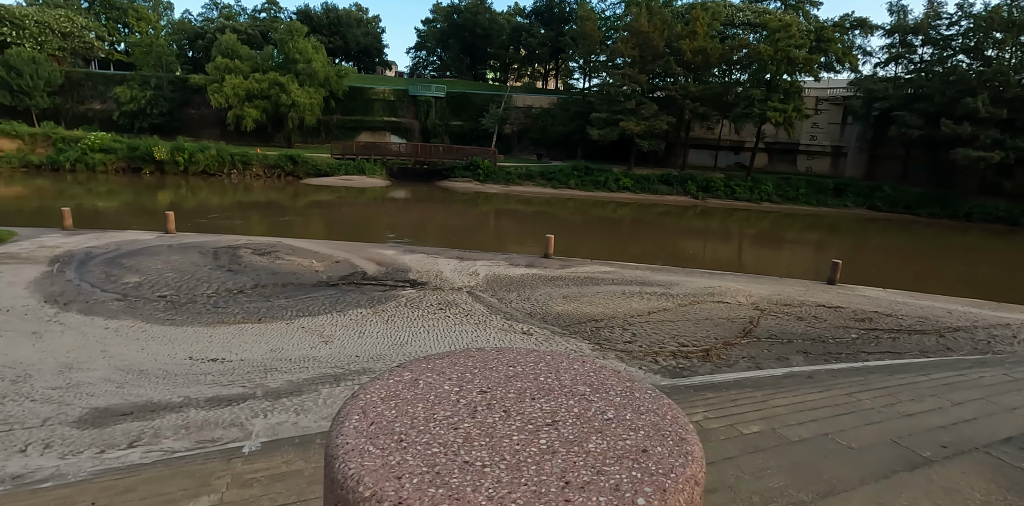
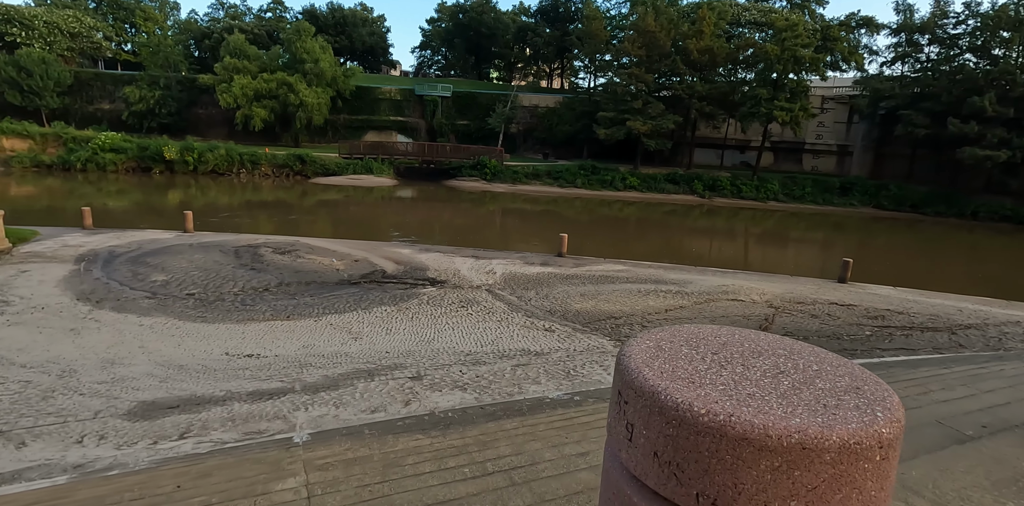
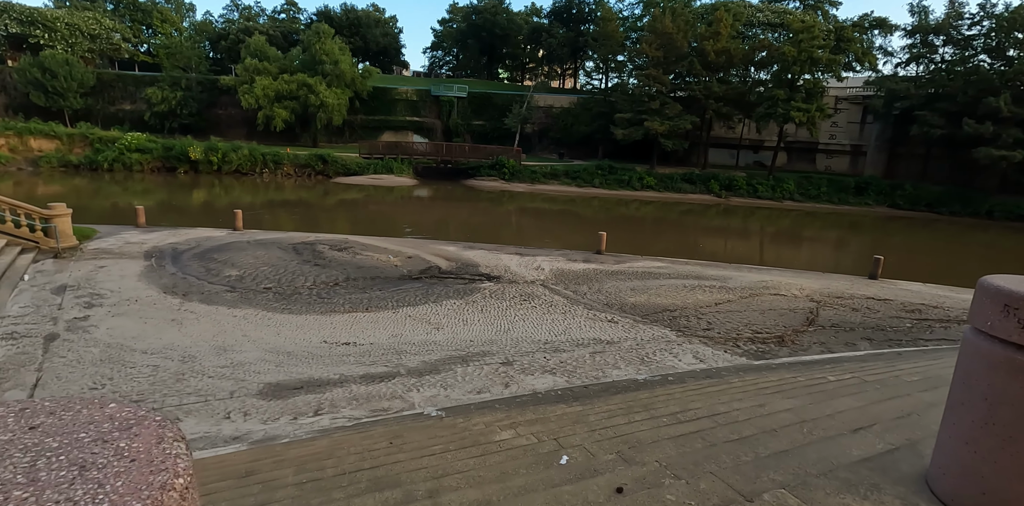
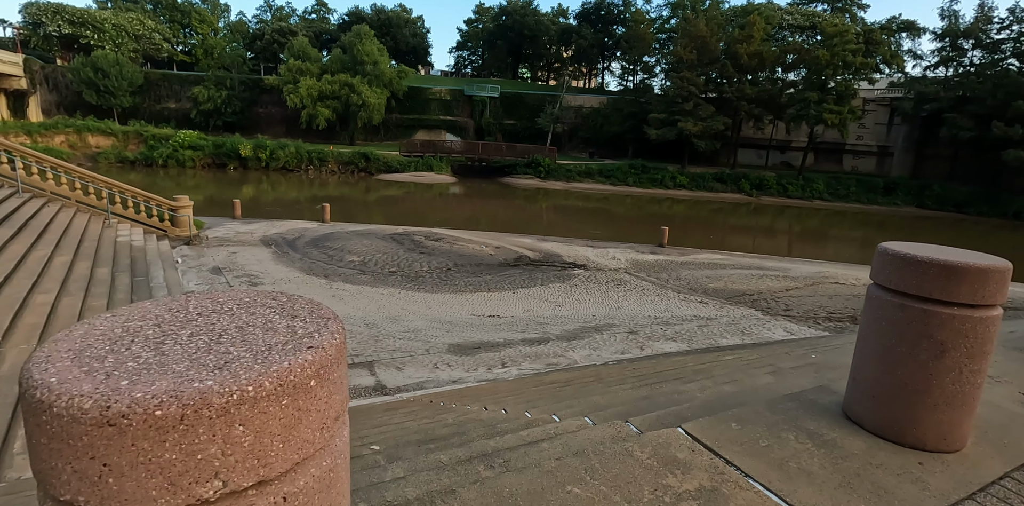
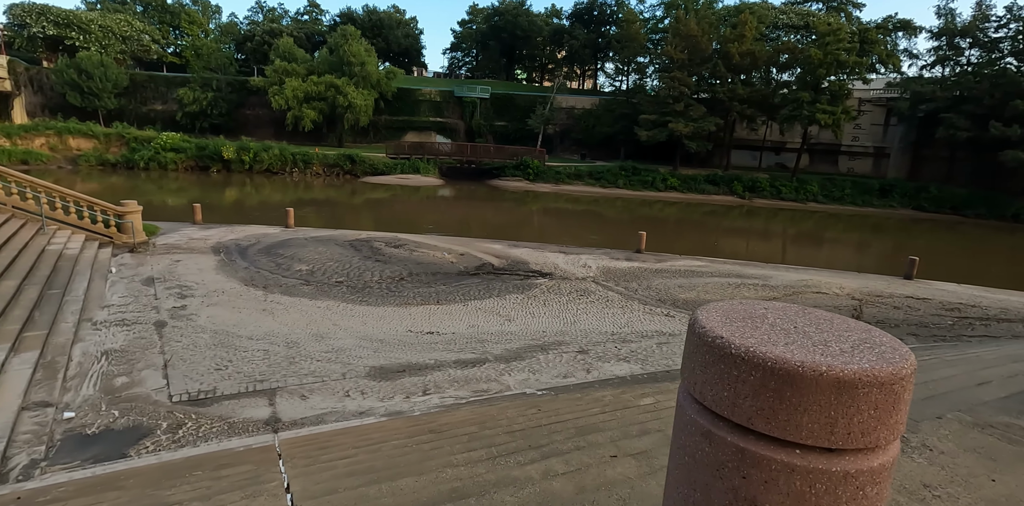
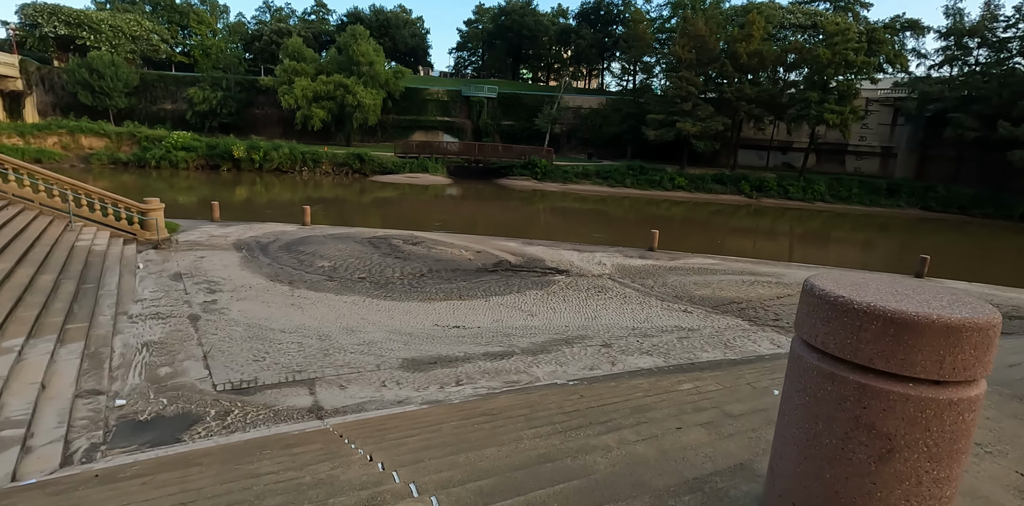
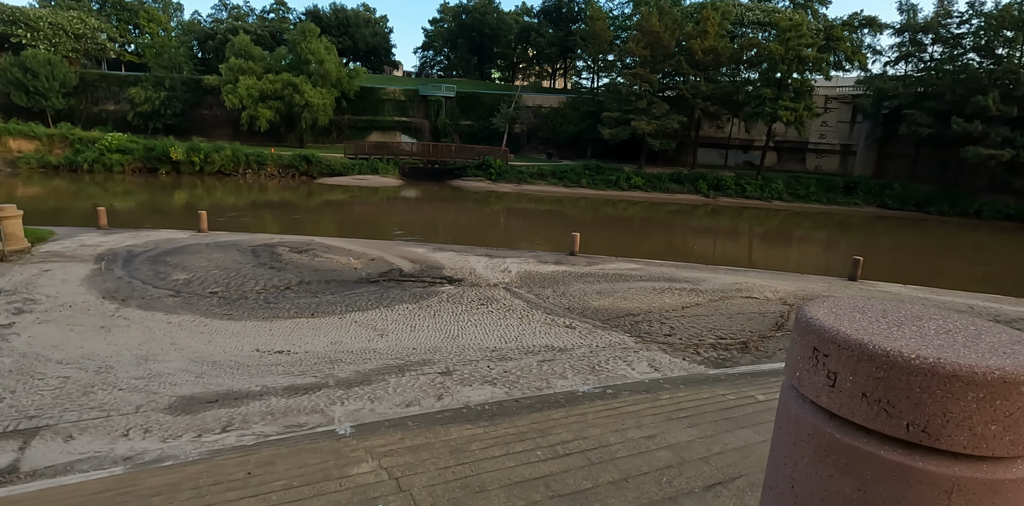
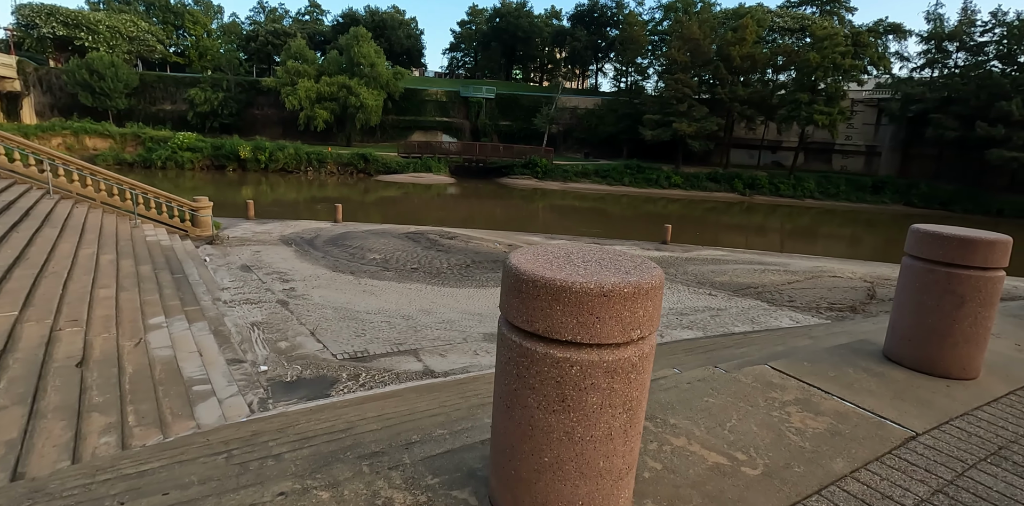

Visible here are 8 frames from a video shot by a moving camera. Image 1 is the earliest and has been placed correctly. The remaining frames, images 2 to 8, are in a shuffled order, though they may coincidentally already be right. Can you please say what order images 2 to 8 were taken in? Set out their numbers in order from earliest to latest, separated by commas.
2, 7, 3, 5, 6, 4, 8
